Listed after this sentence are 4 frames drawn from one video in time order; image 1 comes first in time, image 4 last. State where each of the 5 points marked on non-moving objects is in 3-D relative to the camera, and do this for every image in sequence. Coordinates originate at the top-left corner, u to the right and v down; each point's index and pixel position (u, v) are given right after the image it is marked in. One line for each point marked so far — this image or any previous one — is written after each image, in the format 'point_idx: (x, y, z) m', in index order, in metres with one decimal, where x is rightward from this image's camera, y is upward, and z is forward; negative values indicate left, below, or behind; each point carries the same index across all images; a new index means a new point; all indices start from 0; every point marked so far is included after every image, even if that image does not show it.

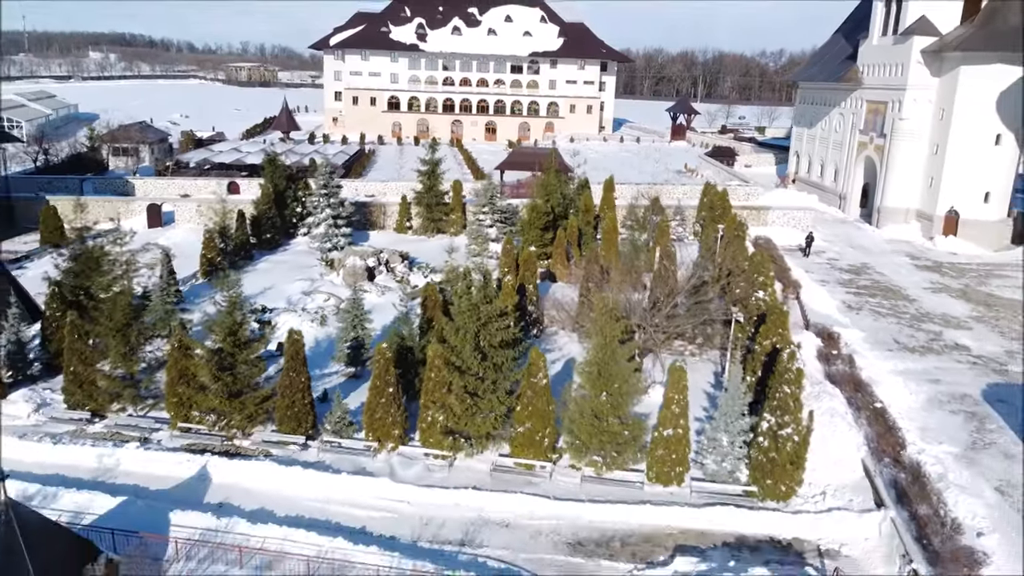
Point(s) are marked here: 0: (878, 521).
0: (+4.3, -2.8, +9.4) m
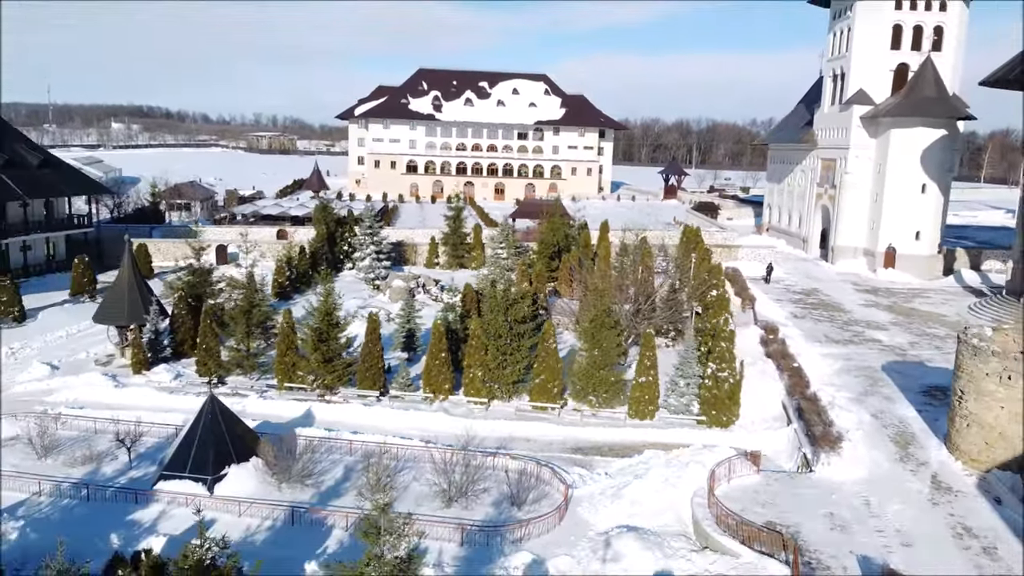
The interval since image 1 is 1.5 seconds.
0: (+4.7, -2.5, +13.6) m
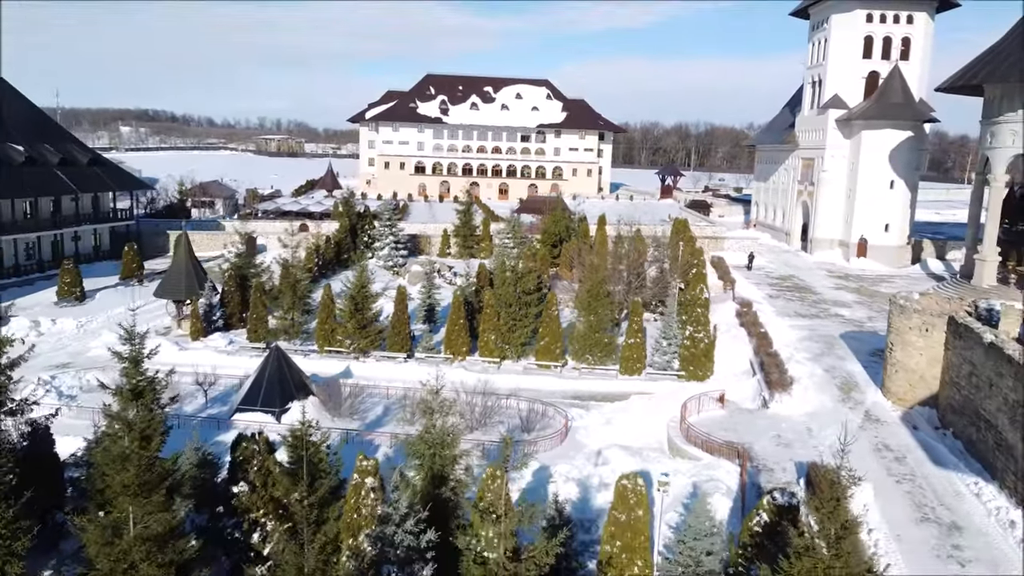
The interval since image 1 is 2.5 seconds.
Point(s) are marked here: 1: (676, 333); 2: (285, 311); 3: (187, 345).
0: (+4.9, -1.9, +16.3) m
1: (+3.6, -1.0, +17.6) m
2: (-5.5, -0.5, +19.3) m
3: (-7.9, -1.4, +19.3) m
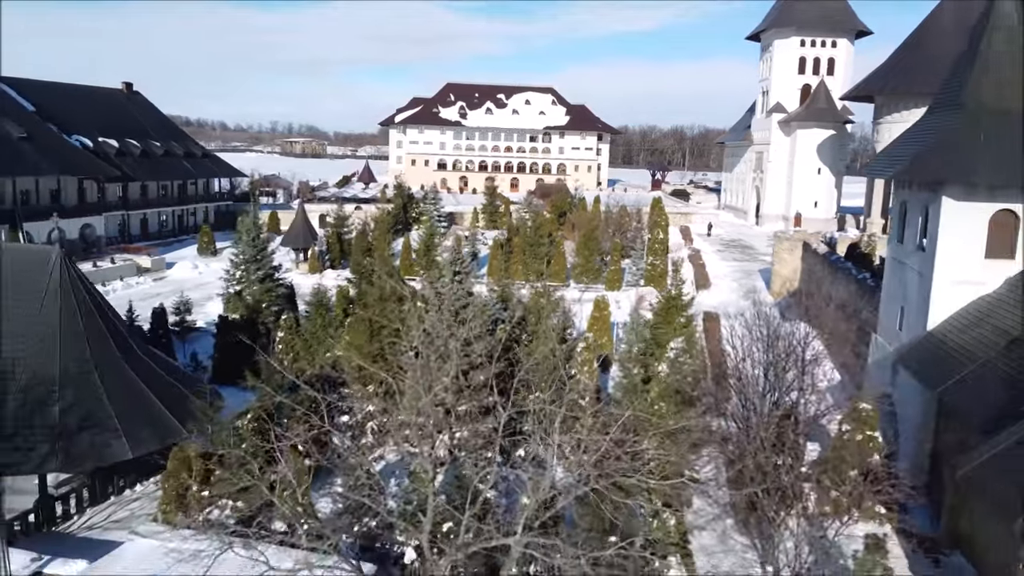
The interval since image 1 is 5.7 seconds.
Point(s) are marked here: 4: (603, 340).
0: (+5.6, -0.1, +25.2) m
1: (+4.3, +0.8, +26.5) m
2: (-4.8, +1.3, +28.2) m
3: (-7.2, +0.4, +28.2) m
4: (+2.0, -1.1, +17.3) m
